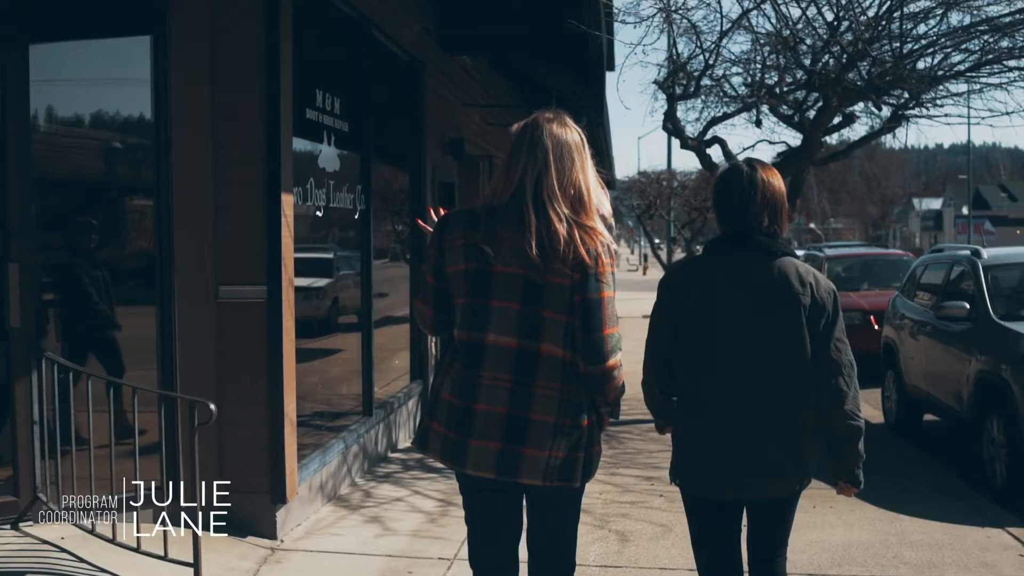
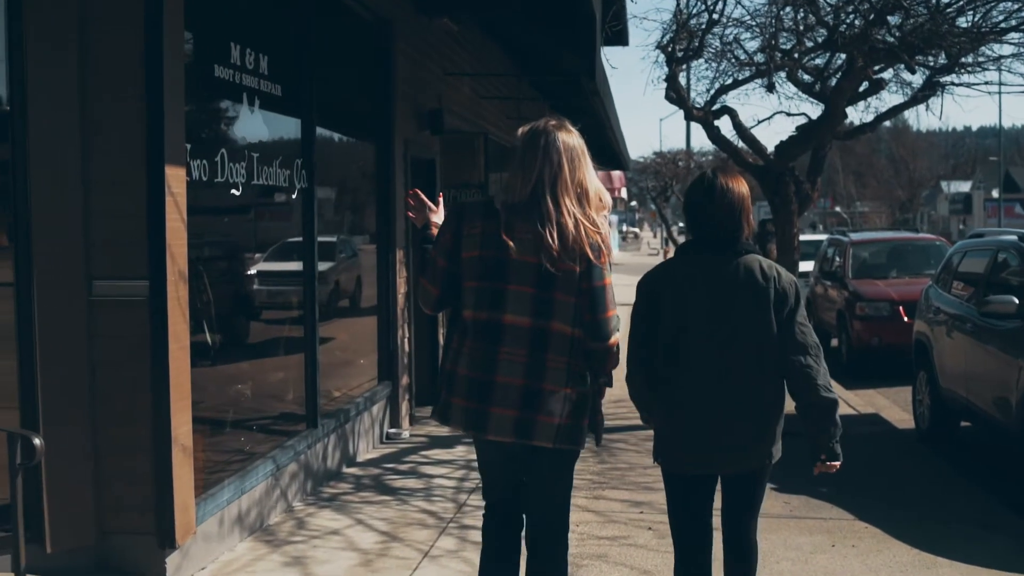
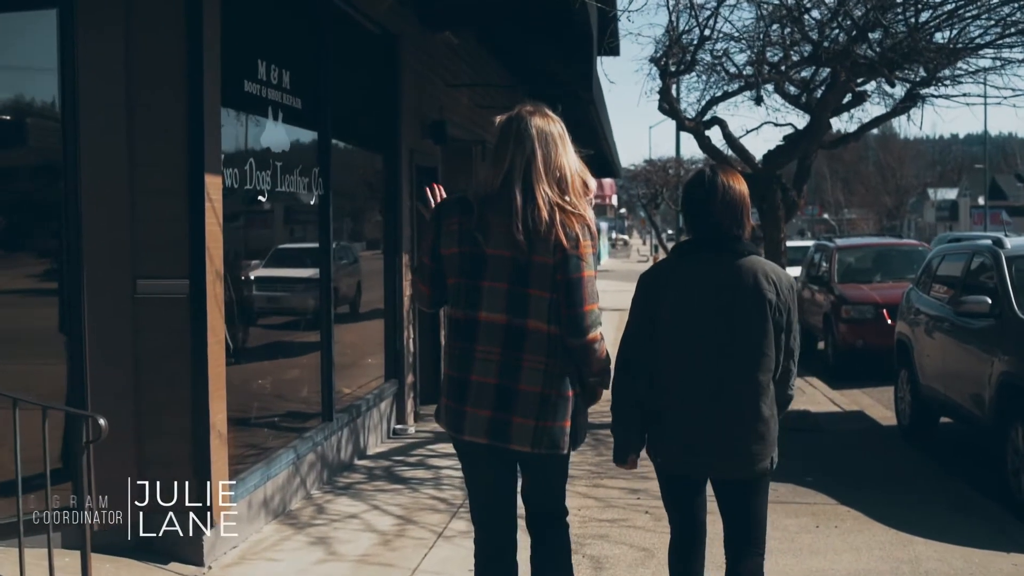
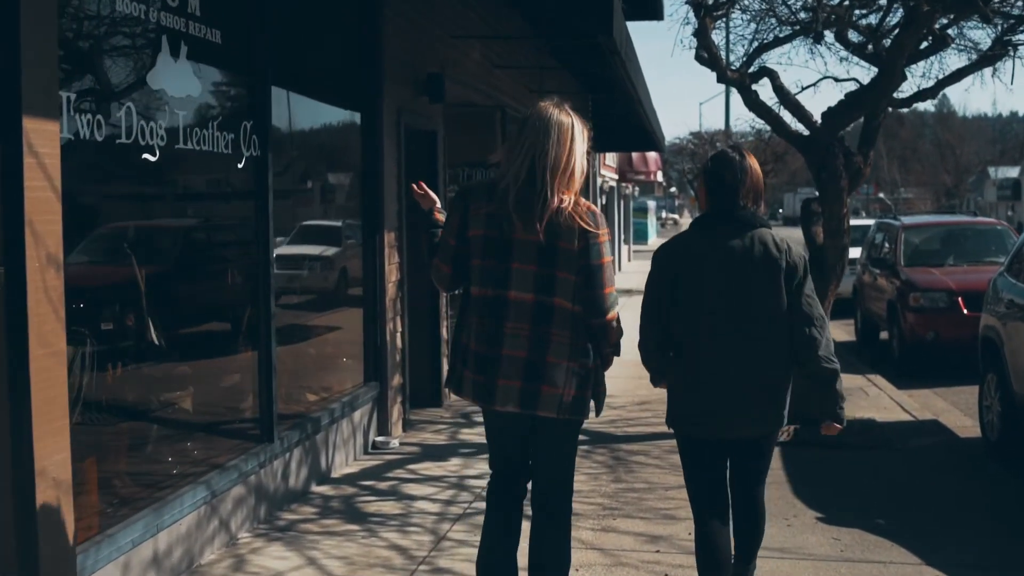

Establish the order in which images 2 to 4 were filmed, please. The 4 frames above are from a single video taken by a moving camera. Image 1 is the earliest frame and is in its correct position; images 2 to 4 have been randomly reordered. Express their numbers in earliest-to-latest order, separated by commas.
3, 2, 4
